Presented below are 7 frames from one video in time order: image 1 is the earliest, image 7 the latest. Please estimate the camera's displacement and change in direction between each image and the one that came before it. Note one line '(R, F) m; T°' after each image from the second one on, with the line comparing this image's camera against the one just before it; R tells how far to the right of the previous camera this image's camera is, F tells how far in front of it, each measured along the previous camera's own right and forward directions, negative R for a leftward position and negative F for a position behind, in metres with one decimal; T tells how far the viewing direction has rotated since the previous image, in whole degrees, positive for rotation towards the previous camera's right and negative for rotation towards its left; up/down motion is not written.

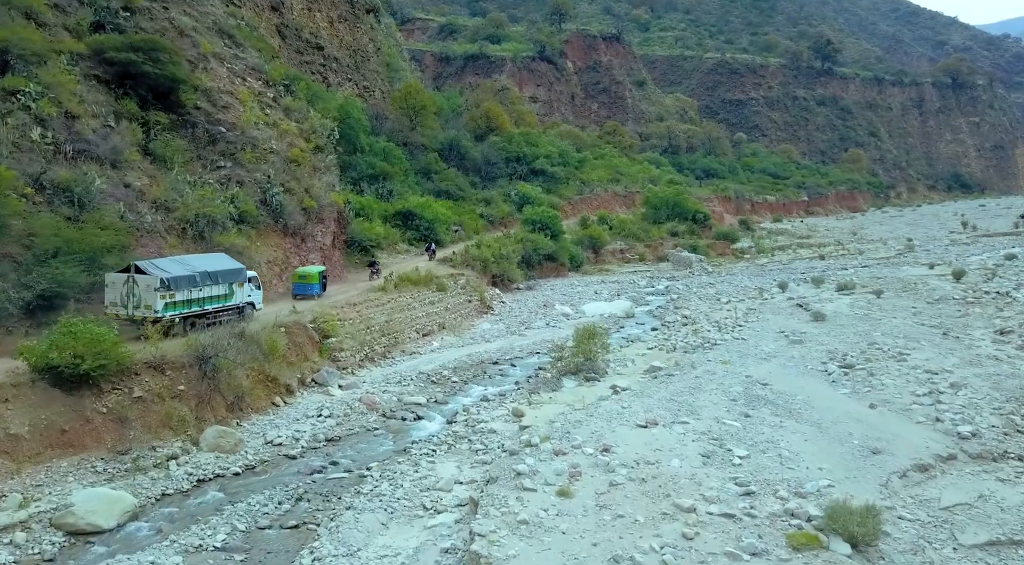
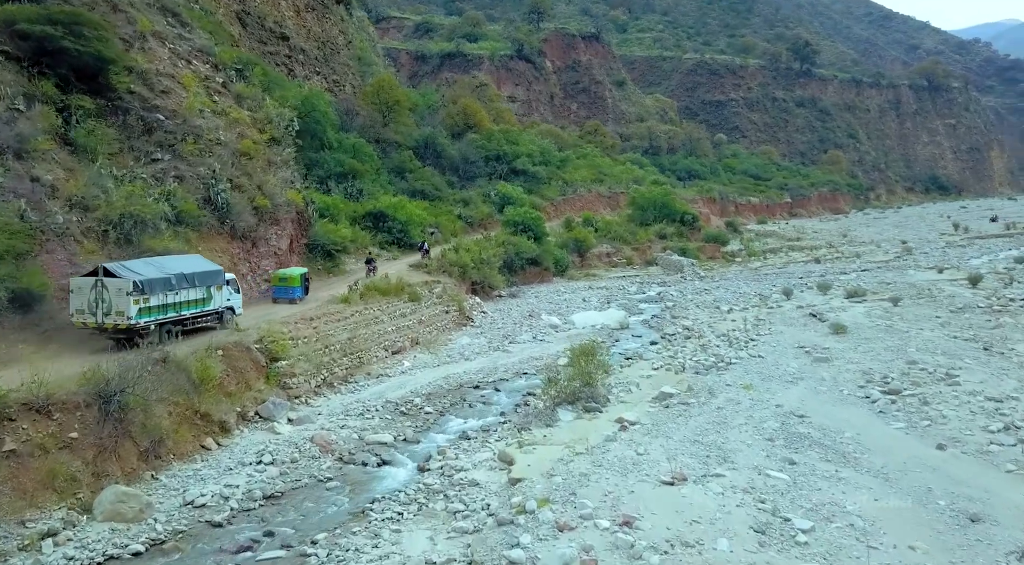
(-0.1, +2.9) m; +2°
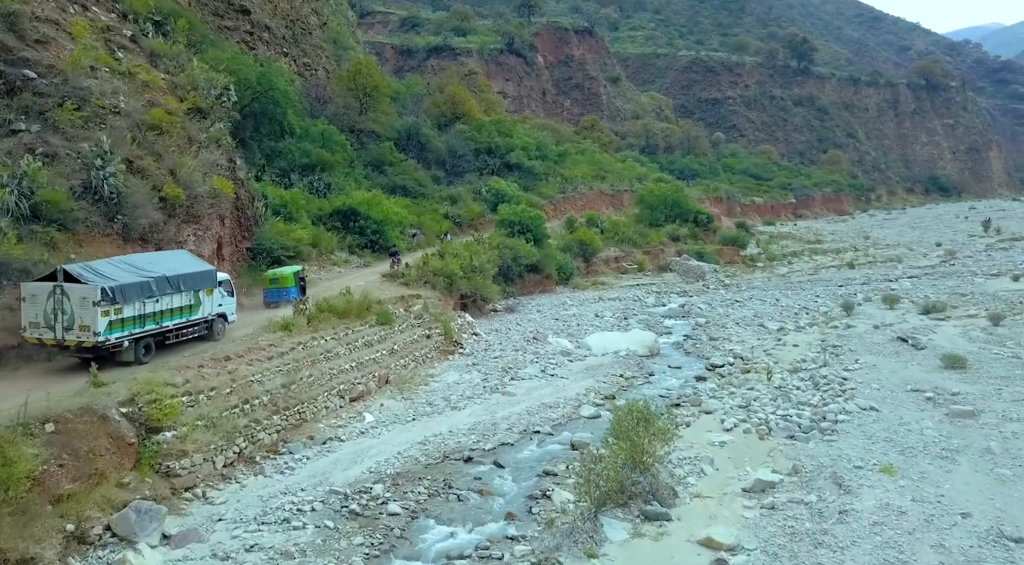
(-0.3, +5.6) m; +1°
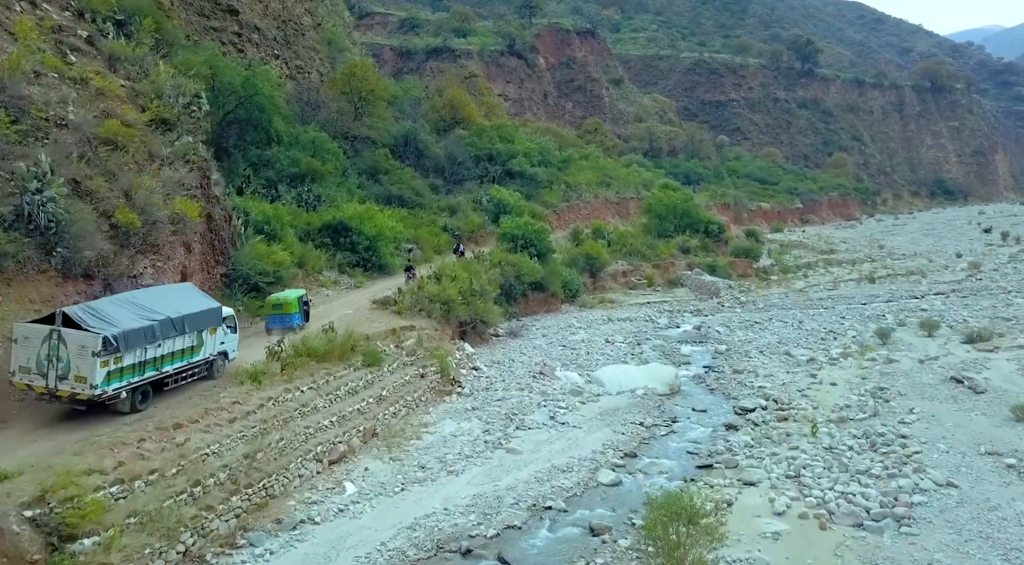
(-0.1, +2.1) m; 0°
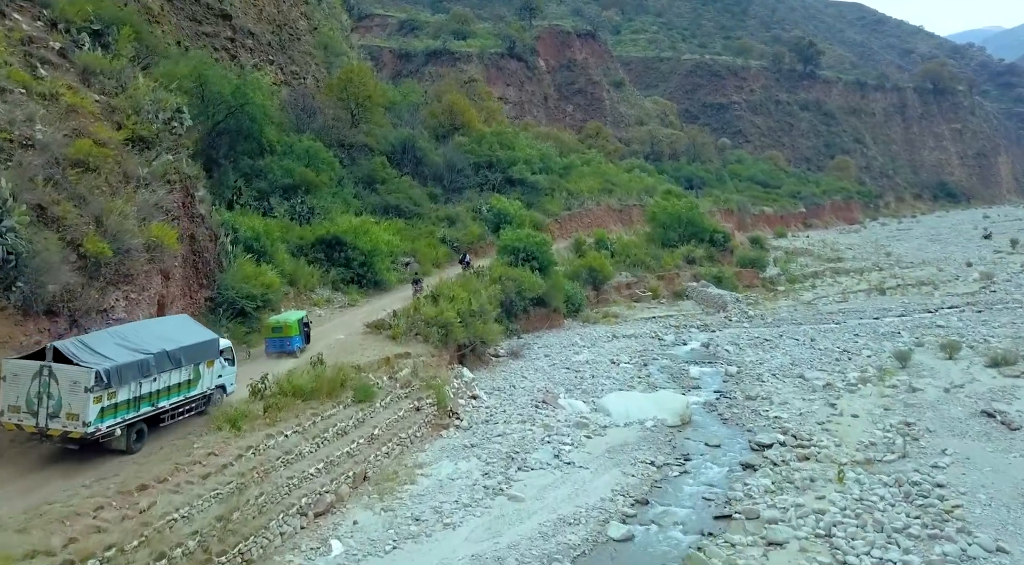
(0.0, +1.0) m; 0°
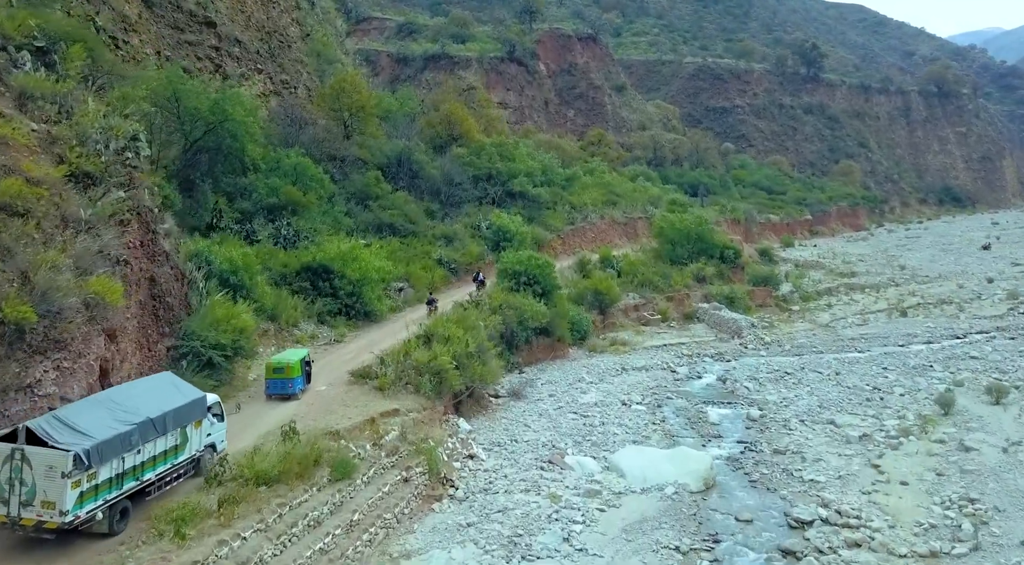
(0.0, +2.0) m; 0°
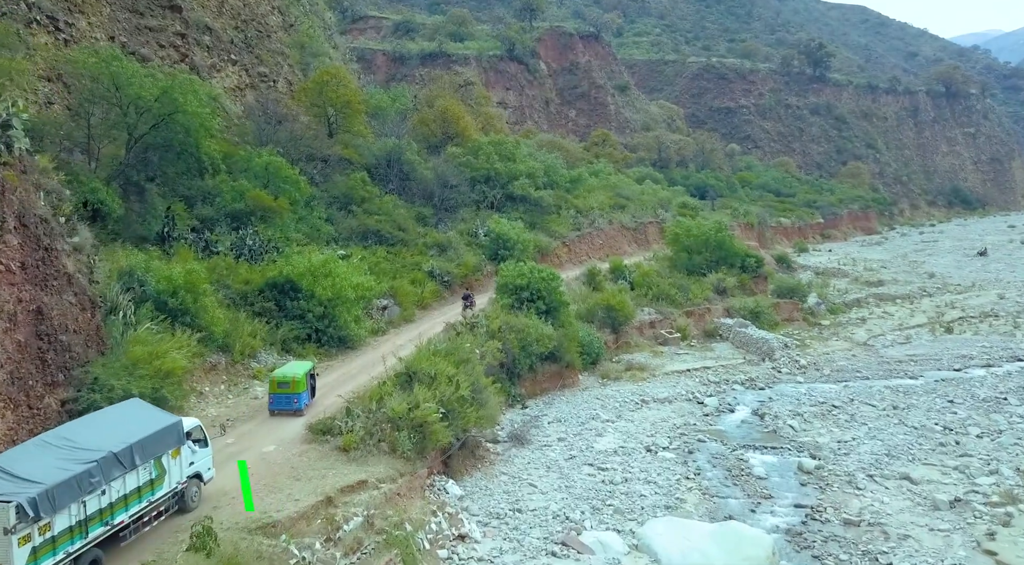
(0.0, +3.7) m; 0°
